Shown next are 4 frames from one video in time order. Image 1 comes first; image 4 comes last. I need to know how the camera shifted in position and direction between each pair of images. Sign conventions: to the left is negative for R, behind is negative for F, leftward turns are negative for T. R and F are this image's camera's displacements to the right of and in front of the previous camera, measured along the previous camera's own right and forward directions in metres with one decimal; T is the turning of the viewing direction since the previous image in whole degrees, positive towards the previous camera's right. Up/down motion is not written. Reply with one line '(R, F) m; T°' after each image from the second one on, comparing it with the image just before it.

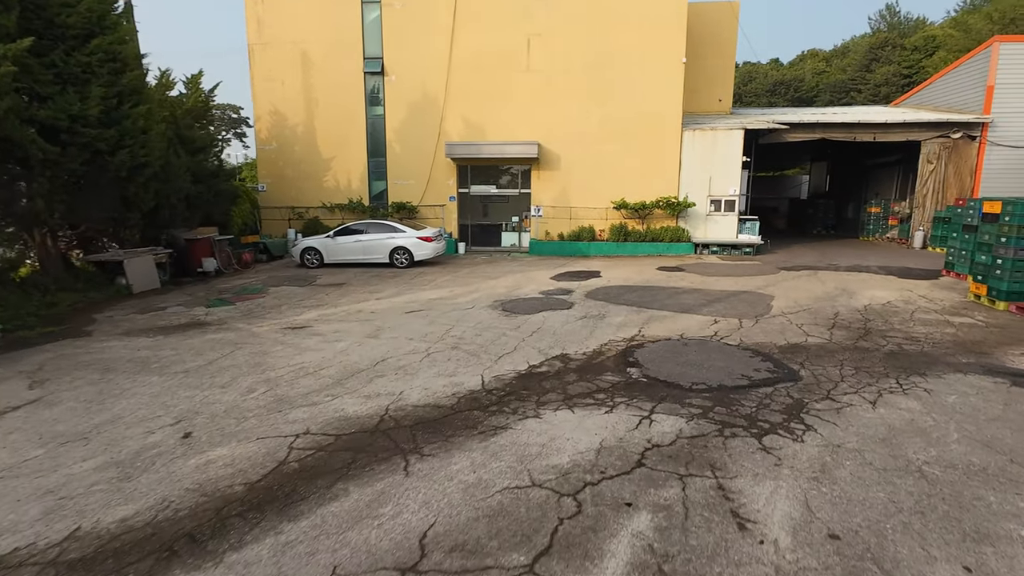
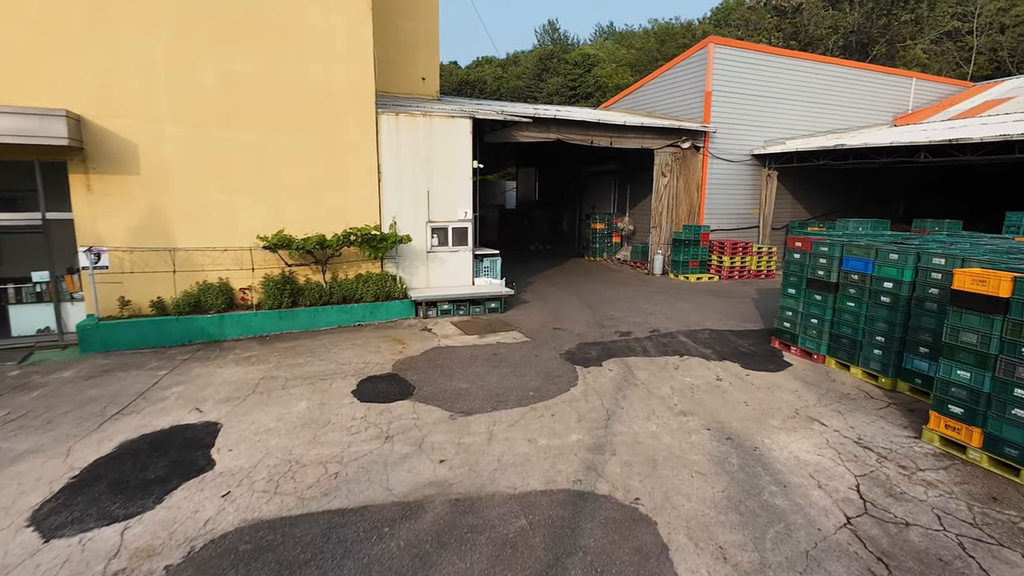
(+1.8, +6.1) m; +31°
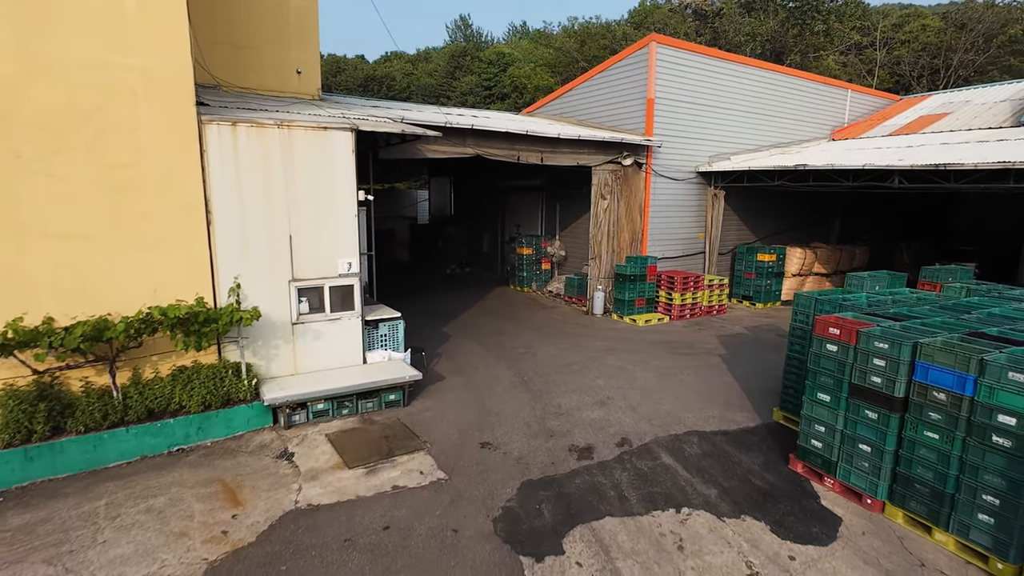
(+0.2, +2.6) m; +9°
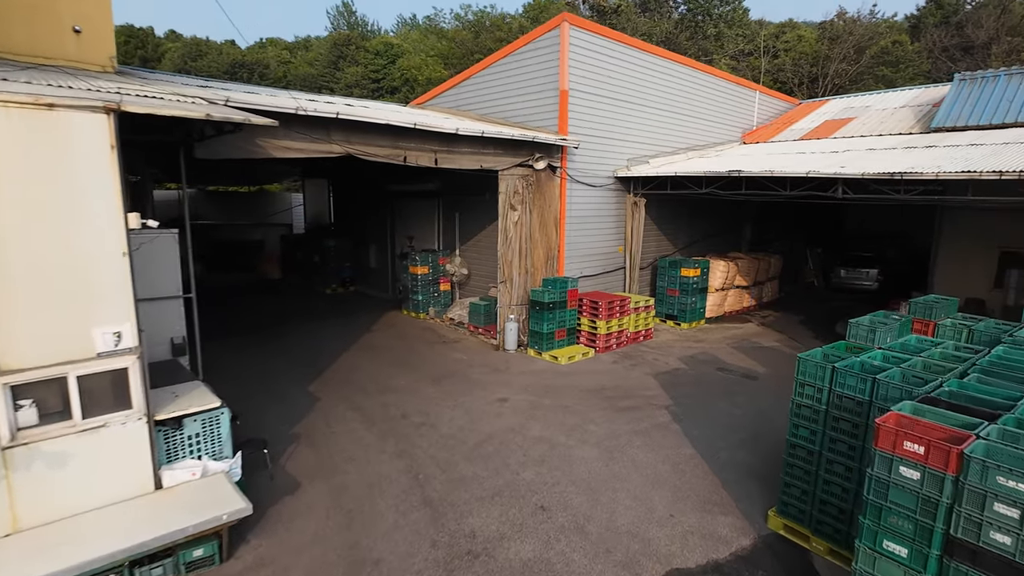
(+0.1, +2.2) m; +11°
